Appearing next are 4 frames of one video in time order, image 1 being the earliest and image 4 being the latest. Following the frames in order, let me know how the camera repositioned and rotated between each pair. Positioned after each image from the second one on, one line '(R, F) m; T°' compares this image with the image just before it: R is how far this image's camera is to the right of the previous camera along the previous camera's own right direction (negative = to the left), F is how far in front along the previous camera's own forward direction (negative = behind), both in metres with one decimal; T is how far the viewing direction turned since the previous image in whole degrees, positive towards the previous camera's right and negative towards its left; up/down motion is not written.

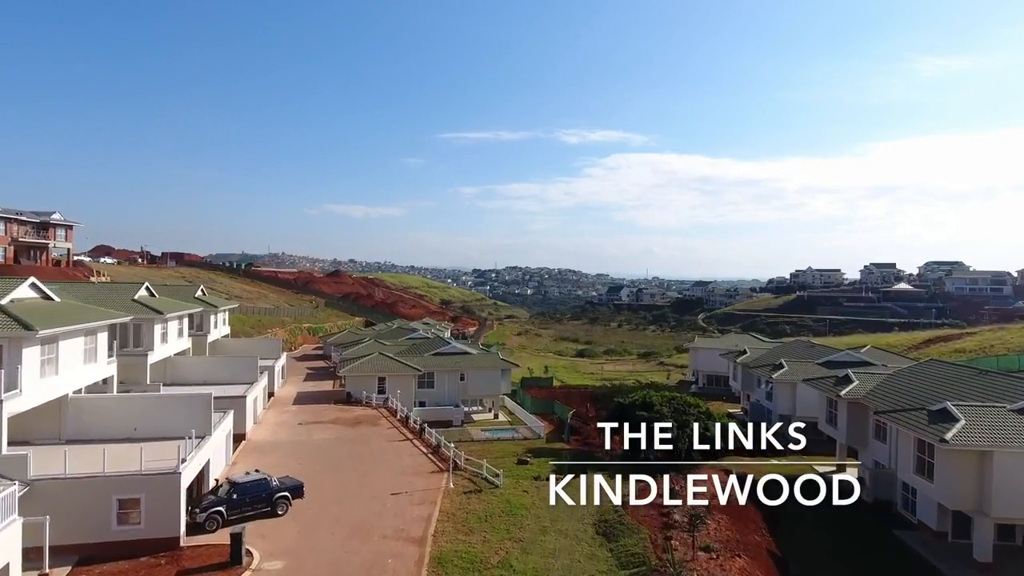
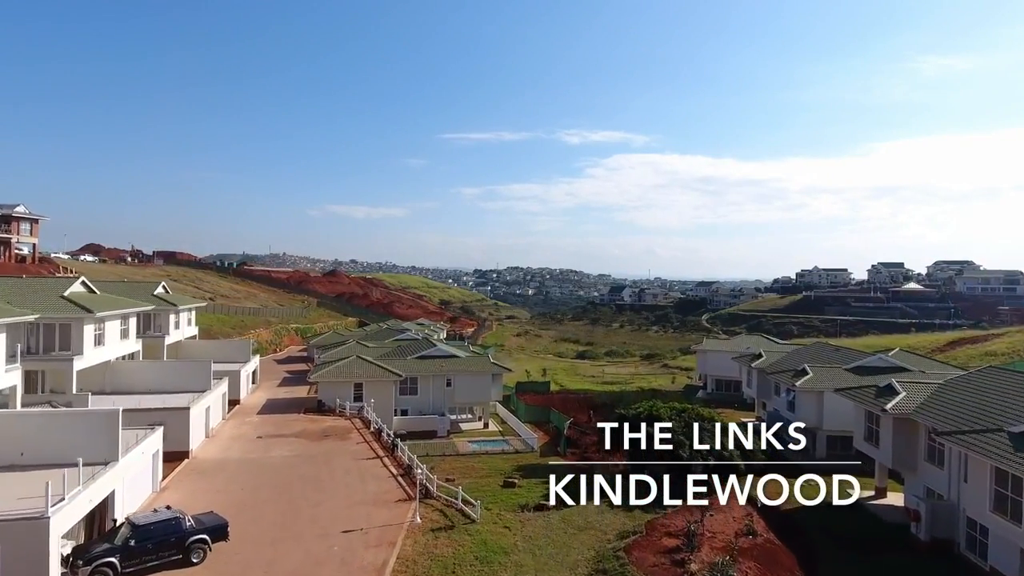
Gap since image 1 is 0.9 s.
(+0.9, +3.8) m; 0°
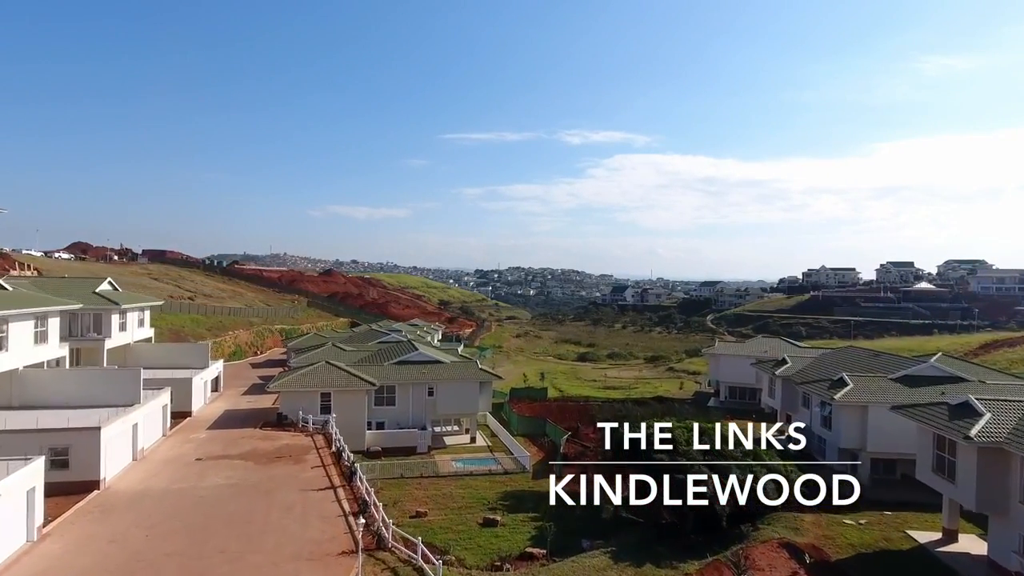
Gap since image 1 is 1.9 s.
(+0.8, +4.4) m; 0°
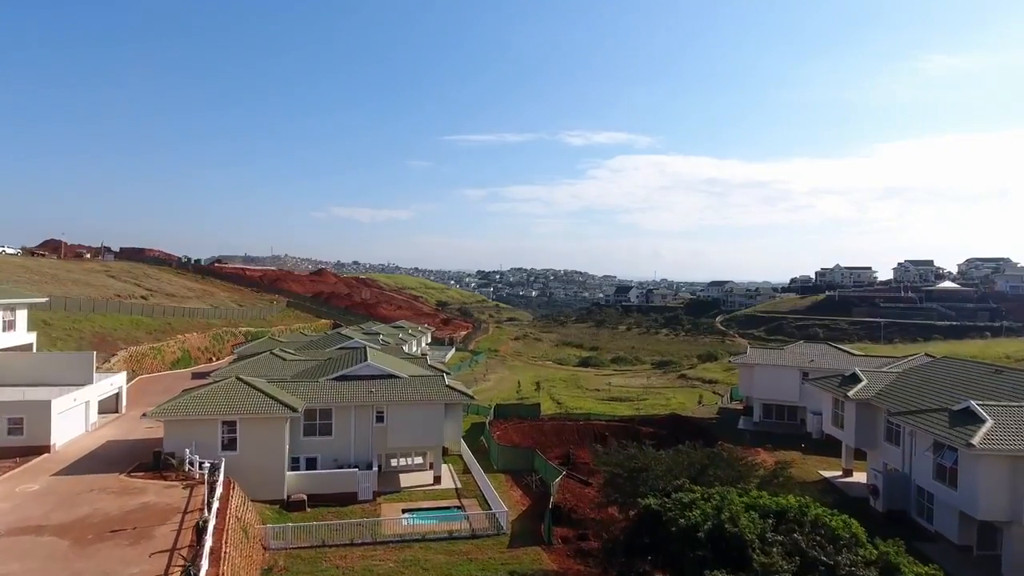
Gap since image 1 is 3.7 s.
(+1.5, +8.4) m; 0°
